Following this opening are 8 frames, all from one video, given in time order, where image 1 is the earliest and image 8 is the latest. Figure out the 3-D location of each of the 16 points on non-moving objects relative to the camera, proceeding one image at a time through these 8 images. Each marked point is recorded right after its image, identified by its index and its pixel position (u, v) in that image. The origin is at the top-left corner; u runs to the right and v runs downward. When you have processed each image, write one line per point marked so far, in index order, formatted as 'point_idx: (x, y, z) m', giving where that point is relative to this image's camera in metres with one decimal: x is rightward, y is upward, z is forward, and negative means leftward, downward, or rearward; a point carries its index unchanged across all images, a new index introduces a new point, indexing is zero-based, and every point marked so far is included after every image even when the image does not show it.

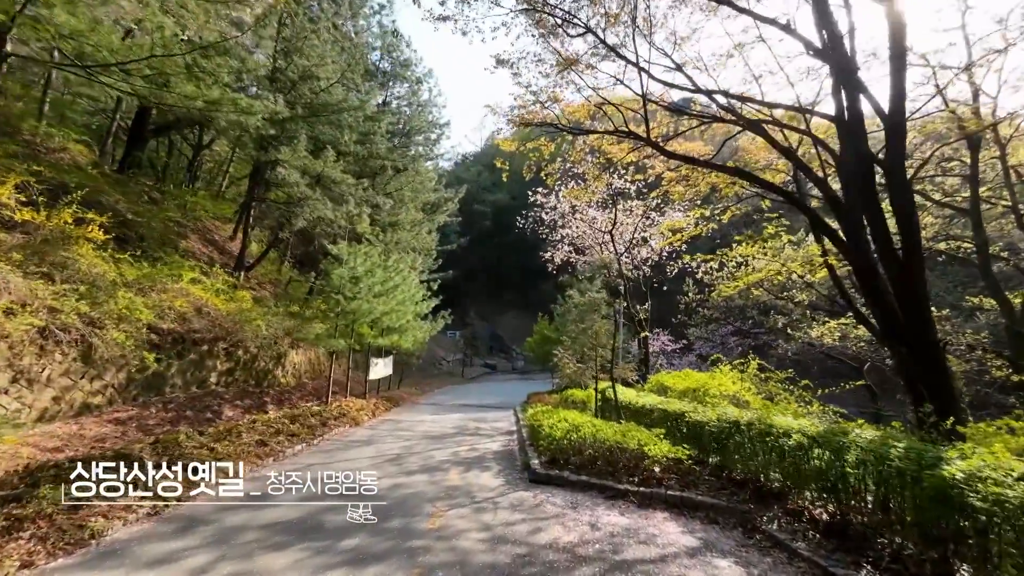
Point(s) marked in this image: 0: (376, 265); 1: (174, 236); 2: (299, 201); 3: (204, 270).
0: (-4.2, +0.7, +12.1) m
1: (-12.8, +1.9, +14.7) m
2: (-6.8, +2.8, +12.4) m
3: (-10.2, +0.5, +12.9) m
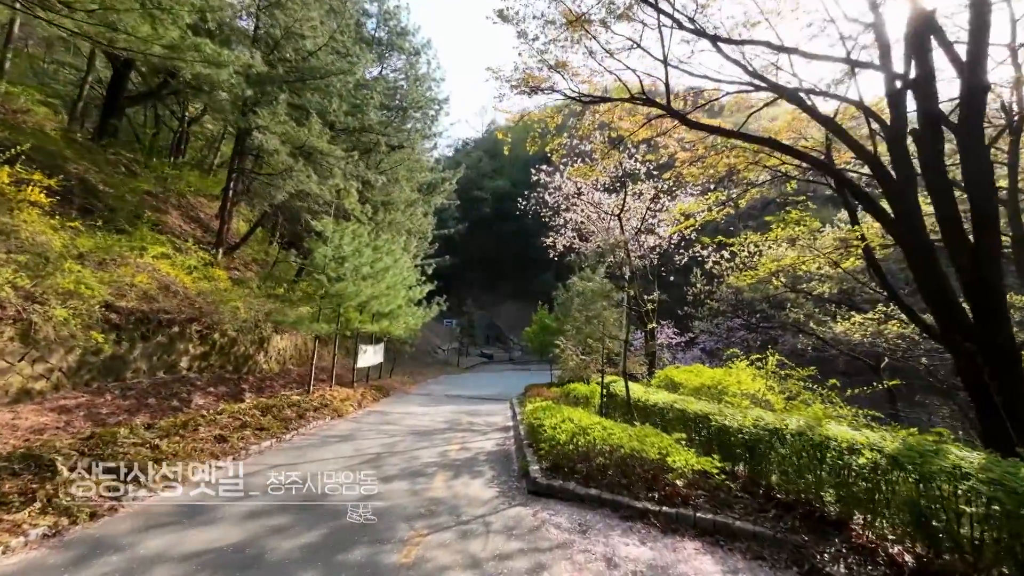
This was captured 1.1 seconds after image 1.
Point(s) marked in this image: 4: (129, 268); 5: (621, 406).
0: (-4.2, +1.2, +11.2) m
1: (-12.8, +2.7, +13.7) m
2: (-6.7, +3.4, +11.4) m
3: (-10.2, +1.2, +12.0) m
4: (-9.5, +0.5, +9.5) m
5: (+2.3, -2.5, +8.3) m
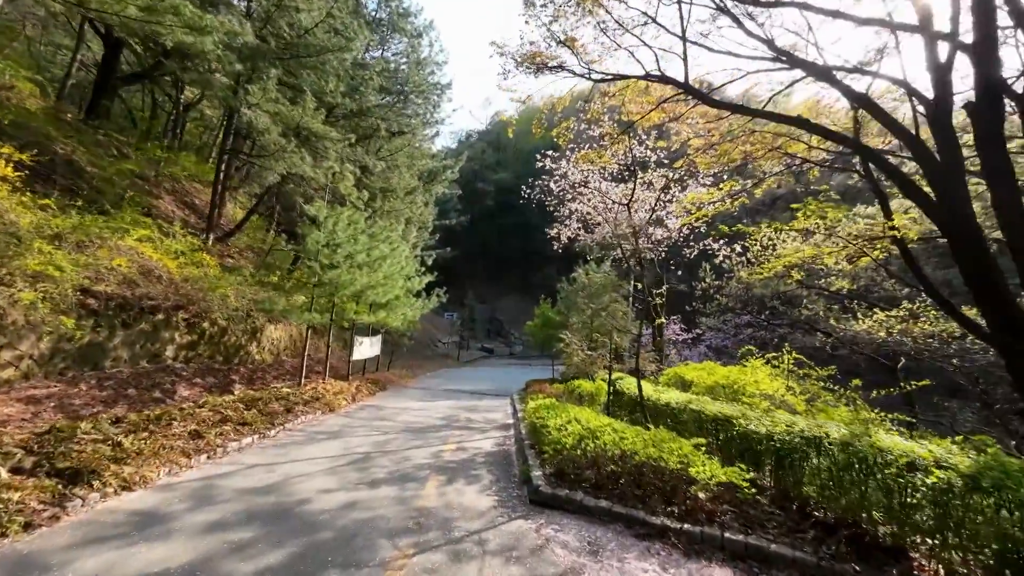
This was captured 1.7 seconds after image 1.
0: (-4.2, +1.5, +10.6) m
1: (-12.7, +3.2, +13.2) m
2: (-6.6, +3.7, +10.9) m
3: (-10.1, +1.6, +11.5) m
4: (-9.4, +0.9, +9.0) m
5: (+2.4, -2.4, +7.8) m
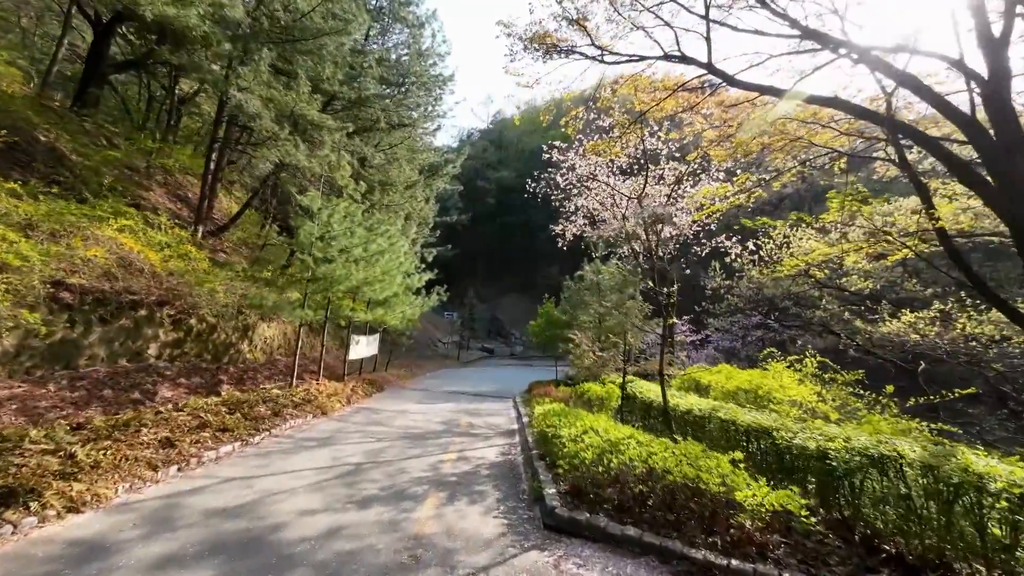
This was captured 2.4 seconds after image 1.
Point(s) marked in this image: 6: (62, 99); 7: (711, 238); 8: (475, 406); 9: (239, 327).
0: (-4.0, +1.6, +10.1) m
1: (-12.5, +3.4, +12.7) m
2: (-6.5, +3.8, +10.3) m
3: (-10.0, +1.8, +10.9) m
4: (-9.3, +1.0, +8.4) m
5: (+2.5, -2.3, +7.3) m
6: (-17.5, +7.4, +15.1) m
7: (+7.0, +1.8, +13.7) m
8: (-1.1, -3.4, +11.1) m
9: (-7.8, -1.1, +11.1) m
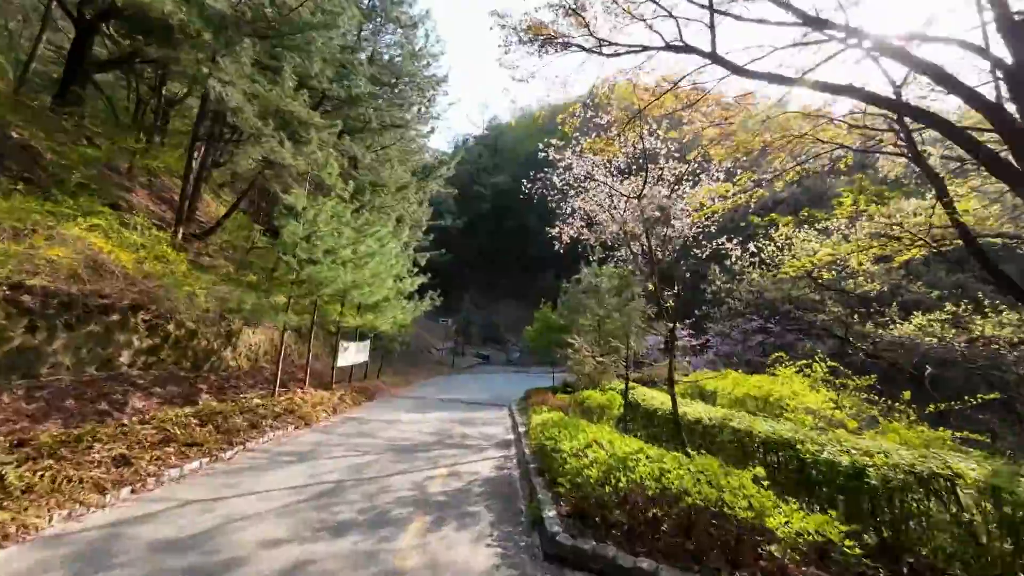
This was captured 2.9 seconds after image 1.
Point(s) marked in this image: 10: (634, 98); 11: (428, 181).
0: (-4.1, +1.6, +9.6) m
1: (-12.7, +3.2, +12.1) m
2: (-6.6, +3.7, +9.9) m
3: (-10.1, +1.6, +10.4) m
4: (-9.4, +0.9, +7.9) m
5: (+2.4, -2.3, +6.8) m
6: (-17.6, +7.2, +14.6) m
7: (+6.9, +1.7, +13.4) m
8: (-1.2, -3.5, +10.6) m
9: (-7.9, -1.2, +10.6) m
10: (+2.8, +4.2, +8.6) m
11: (-3.9, +4.9, +18.0) m
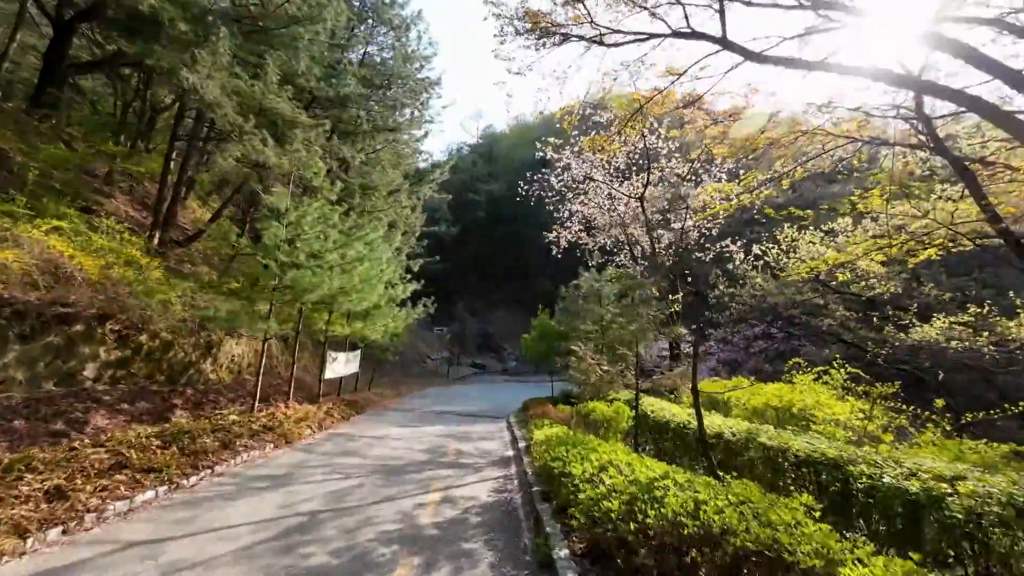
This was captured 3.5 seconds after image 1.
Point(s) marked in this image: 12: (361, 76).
0: (-4.2, +1.4, +9.1) m
1: (-12.8, +2.9, +11.5) m
2: (-6.7, +3.6, +9.3) m
3: (-10.2, +1.4, +9.8) m
4: (-9.4, +0.8, +7.3) m
5: (+2.4, -2.3, +6.2) m
6: (-17.8, +6.8, +14.0) m
7: (+6.8, +1.5, +13.0) m
8: (-1.2, -3.6, +10.0) m
9: (-8.0, -1.4, +9.9) m
10: (+2.7, +4.2, +8.1) m
11: (-4.1, +4.6, +17.5) m
12: (-5.1, +7.1, +13.0) m
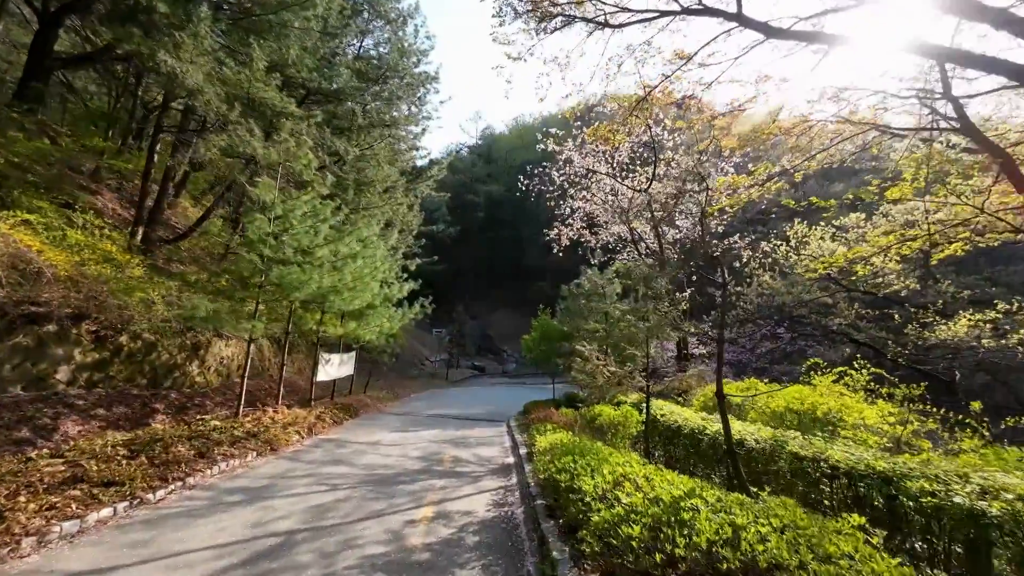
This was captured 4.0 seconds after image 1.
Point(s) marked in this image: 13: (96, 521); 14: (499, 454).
0: (-4.2, +1.5, +8.6) m
1: (-12.8, +3.0, +11.1) m
2: (-6.7, +3.6, +8.9) m
3: (-10.2, +1.5, +9.3) m
4: (-9.4, +0.8, +6.8) m
5: (+2.4, -2.3, +5.8) m
6: (-17.8, +6.8, +13.6) m
7: (+6.8, +1.6, +12.5) m
8: (-1.2, -3.6, +9.5) m
9: (-8.0, -1.4, +9.4) m
10: (+2.7, +4.2, +7.7) m
11: (-4.1, +4.6, +17.1) m
12: (-5.1, +7.2, +12.6) m
13: (-3.9, -2.2, +3.7) m
14: (-0.3, -3.2, +7.5) m
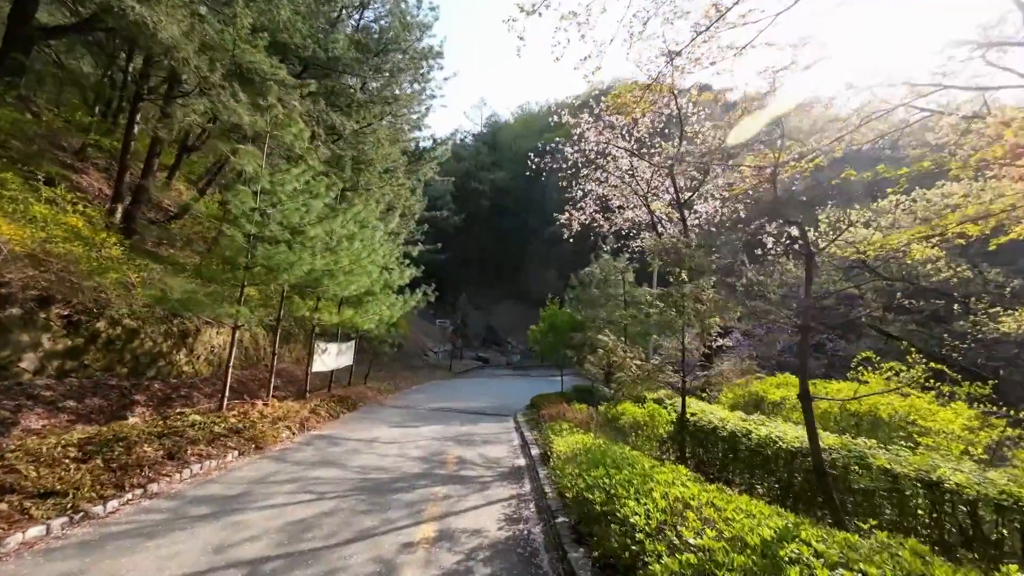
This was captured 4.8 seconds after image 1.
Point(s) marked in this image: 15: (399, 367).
0: (-4.0, +1.8, +7.8) m
1: (-12.5, +3.4, +10.3) m
2: (-6.5, +4.0, +8.1) m
3: (-10.0, +1.9, +8.6) m
4: (-9.2, +1.2, +6.1) m
5: (+2.6, -2.0, +5.0) m
6: (-17.5, +7.3, +12.8) m
7: (+7.0, +1.9, +11.7) m
8: (-1.0, -3.2, +8.8) m
9: (-7.7, -1.0, +8.7) m
10: (+2.9, +4.5, +6.8) m
11: (-3.8, +5.1, +16.2) m
12: (-4.8, +7.6, +11.7) m
13: (-3.8, -2.0, +3.0) m
14: (-0.1, -2.9, +6.7) m
15: (-5.8, -4.0, +19.9) m
